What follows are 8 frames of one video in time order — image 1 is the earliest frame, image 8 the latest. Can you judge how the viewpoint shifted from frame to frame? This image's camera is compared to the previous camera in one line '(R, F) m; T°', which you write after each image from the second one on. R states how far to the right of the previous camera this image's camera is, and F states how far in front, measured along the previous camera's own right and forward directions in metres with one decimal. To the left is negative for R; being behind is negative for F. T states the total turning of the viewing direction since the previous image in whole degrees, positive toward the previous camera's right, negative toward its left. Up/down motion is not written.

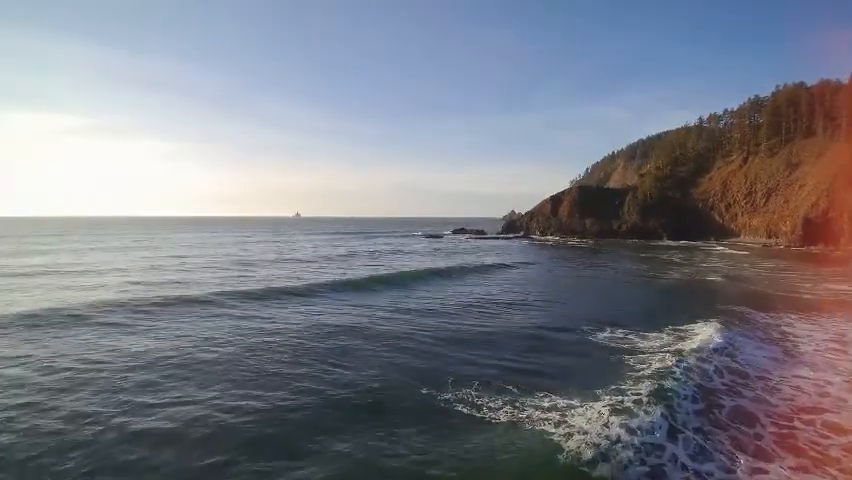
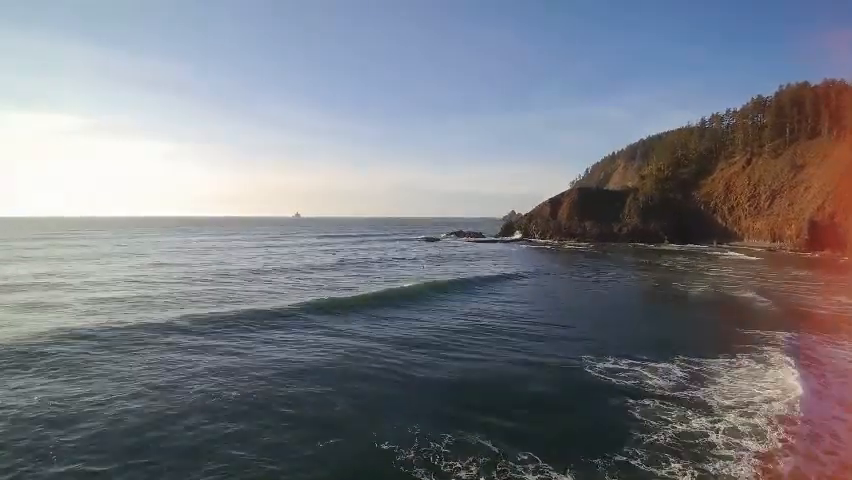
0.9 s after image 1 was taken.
(+0.7, +1.7) m; 0°
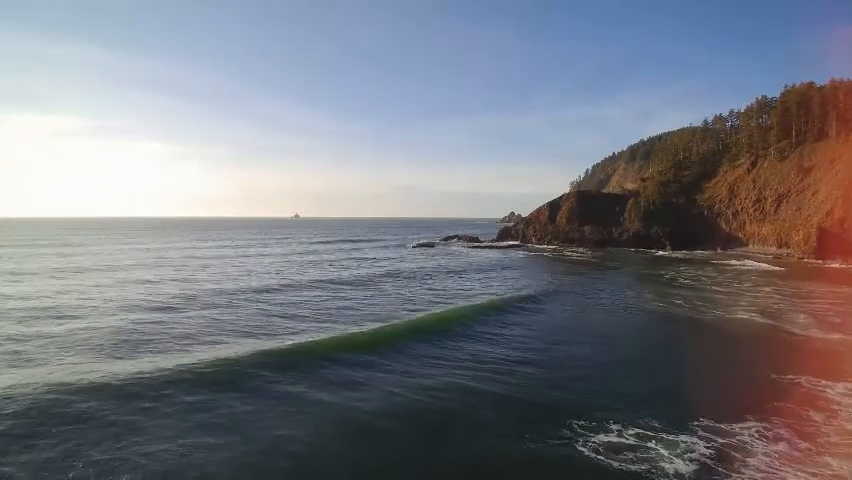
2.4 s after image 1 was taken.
(+1.0, +2.5) m; 0°
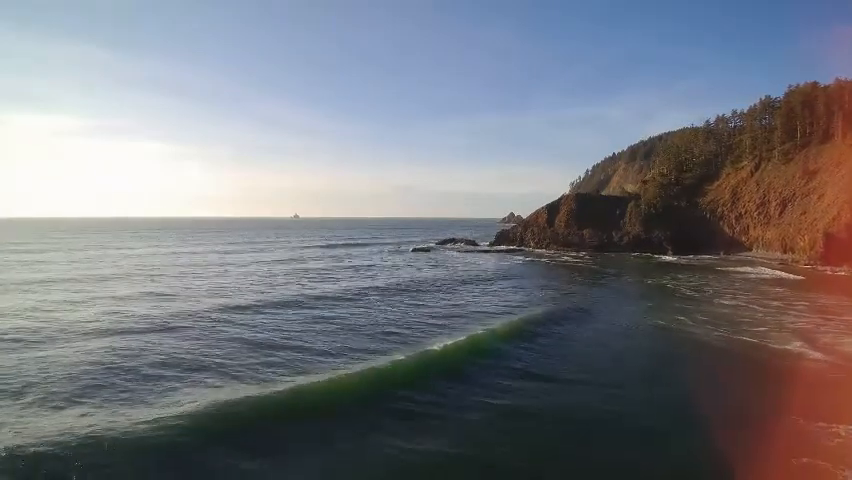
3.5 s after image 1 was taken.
(+0.8, +1.9) m; 0°
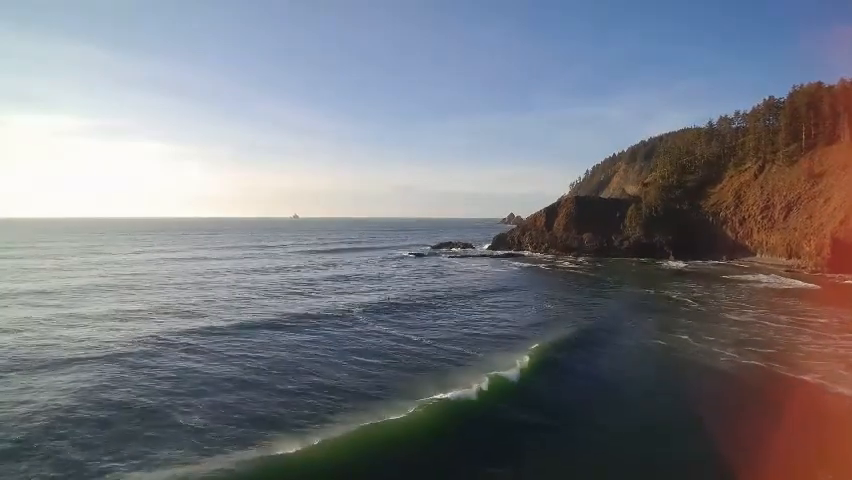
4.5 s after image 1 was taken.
(+0.8, +1.9) m; 0°
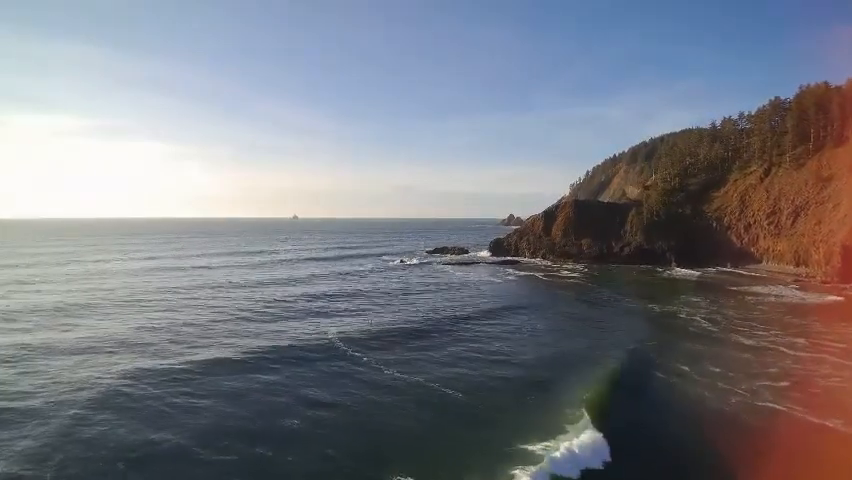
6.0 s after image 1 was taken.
(+1.0, +2.6) m; 0°
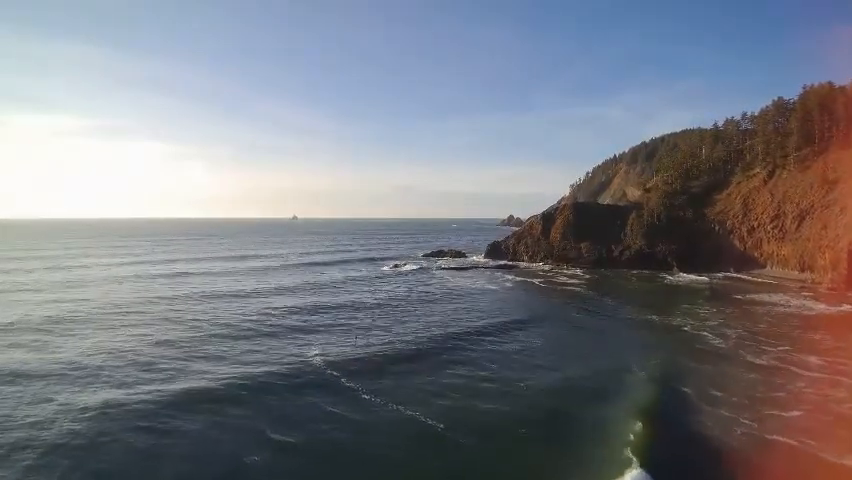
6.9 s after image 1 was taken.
(+0.6, +1.6) m; 0°
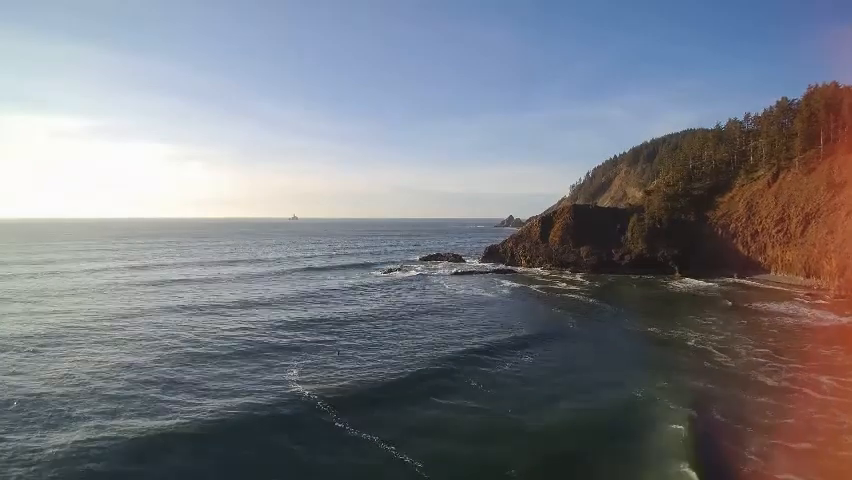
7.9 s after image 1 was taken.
(+0.7, +1.7) m; 0°
